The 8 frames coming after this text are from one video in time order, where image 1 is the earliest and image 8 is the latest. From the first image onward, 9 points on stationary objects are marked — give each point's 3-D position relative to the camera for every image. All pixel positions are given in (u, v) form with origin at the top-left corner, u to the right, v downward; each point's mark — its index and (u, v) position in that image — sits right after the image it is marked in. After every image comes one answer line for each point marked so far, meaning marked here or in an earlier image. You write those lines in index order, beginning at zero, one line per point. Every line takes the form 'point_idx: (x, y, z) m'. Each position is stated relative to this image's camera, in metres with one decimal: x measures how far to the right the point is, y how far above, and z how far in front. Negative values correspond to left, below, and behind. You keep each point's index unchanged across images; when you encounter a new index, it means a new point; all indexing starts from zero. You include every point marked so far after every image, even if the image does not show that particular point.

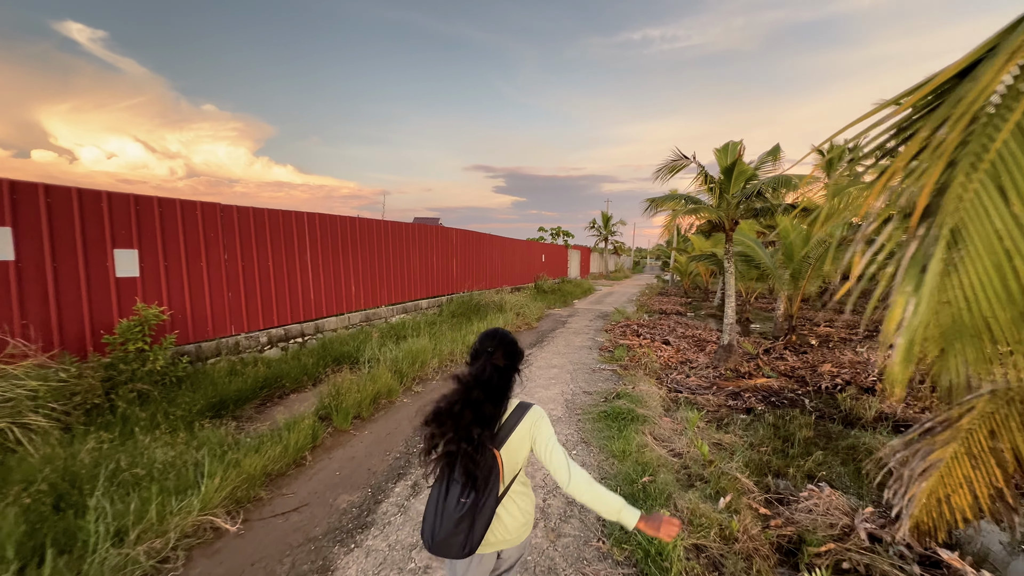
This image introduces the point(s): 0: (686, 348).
0: (+2.5, -0.9, +6.4) m
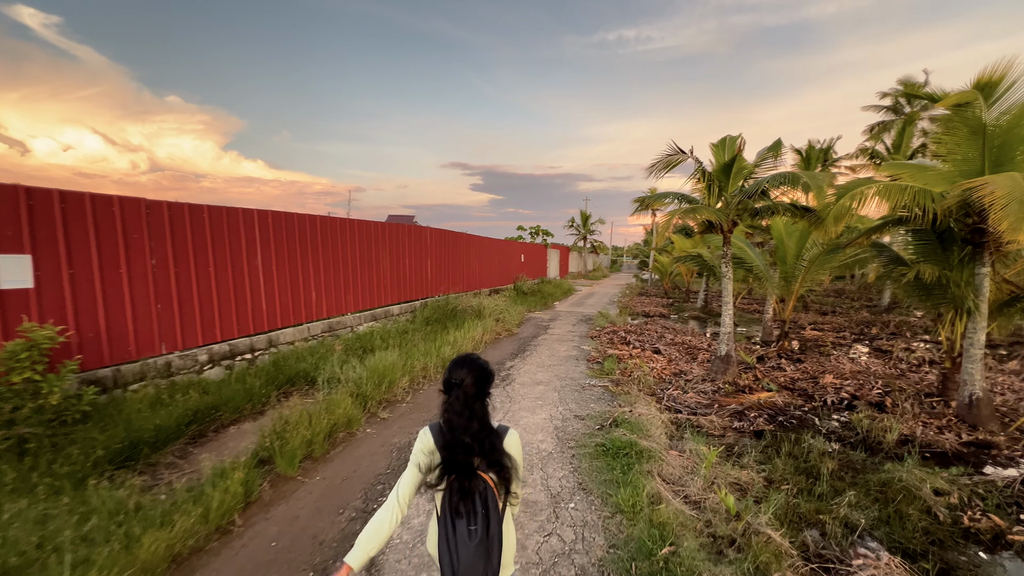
0: (+2.2, -0.9, +6.0) m
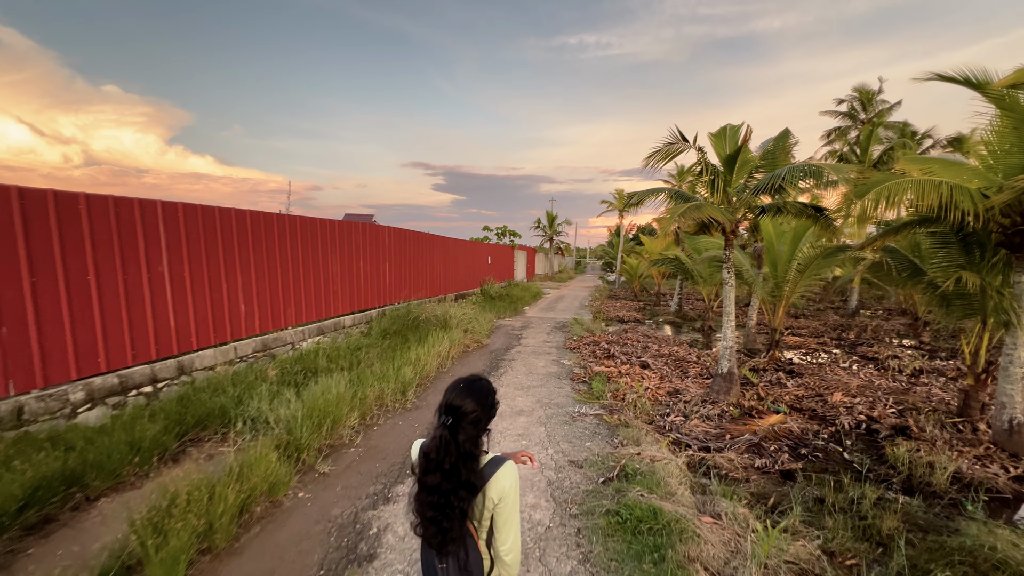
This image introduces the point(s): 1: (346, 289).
0: (+1.9, -1.0, +5.4) m
1: (-2.3, 0.0, +6.3) m
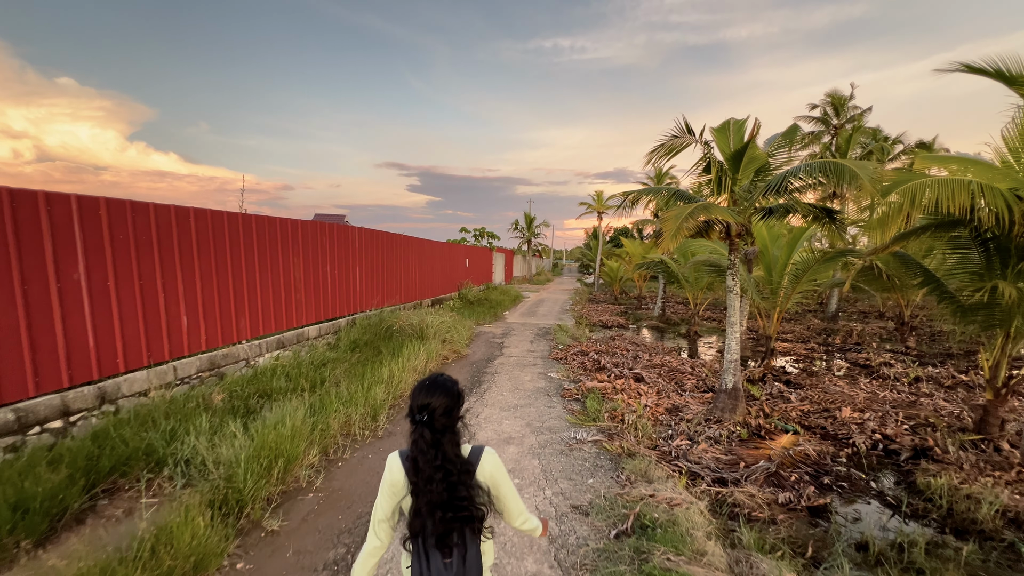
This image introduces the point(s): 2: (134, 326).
0: (+1.7, -1.1, +5.0) m
1: (-2.5, -0.1, +5.7) m
2: (-2.9, -0.3, +3.4) m
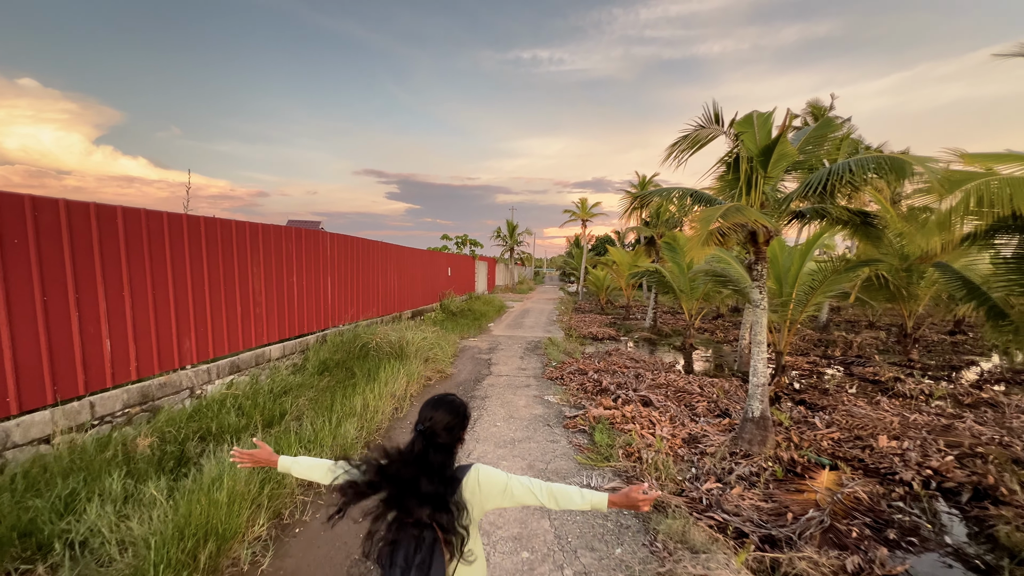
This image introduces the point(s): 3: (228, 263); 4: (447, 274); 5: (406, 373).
0: (+1.6, -1.2, +4.4) m
1: (-2.6, -0.3, +5.0) m
2: (-2.9, -0.4, +2.7) m
3: (-2.7, +0.2, +4.3) m
4: (-1.8, +0.4, +12.8) m
5: (-1.2, -0.9, +5.0) m
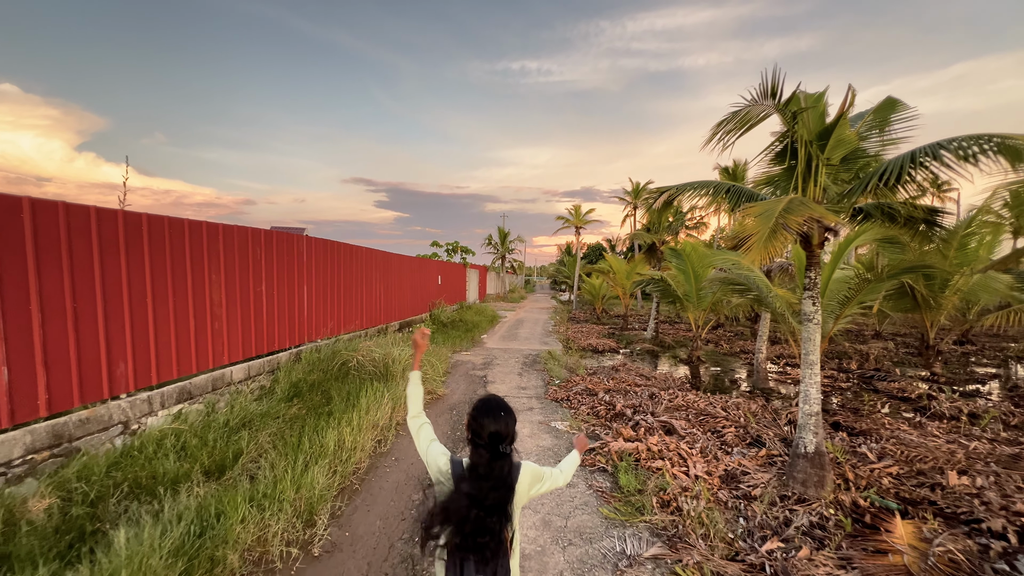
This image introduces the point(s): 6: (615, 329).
0: (+1.7, -1.3, +3.8) m
1: (-2.6, -0.4, +4.3) m
2: (-2.8, -0.5, +2.0) m
3: (-2.7, +0.2, +3.6) m
4: (-2.0, +0.2, +12.1) m
5: (-1.2, -1.0, +4.4) m
6: (+2.9, -1.1, +12.7) m
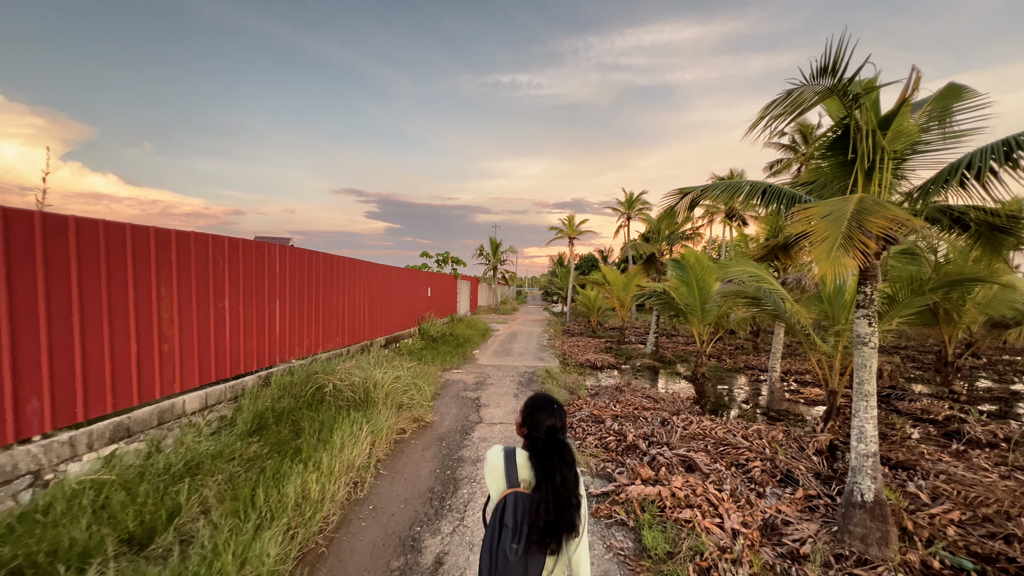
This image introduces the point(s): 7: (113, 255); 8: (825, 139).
0: (+1.7, -1.4, +3.3) m
1: (-2.6, -0.5, +3.7) m
2: (-2.8, -0.5, +1.4) m
3: (-2.7, 0.0, +3.1) m
4: (-2.2, -0.2, +11.6) m
5: (-1.2, -1.2, +3.8) m
6: (+2.7, -1.5, +12.2) m
7: (-2.7, +0.2, +3.1) m
8: (+1.8, +0.9, +2.6) m
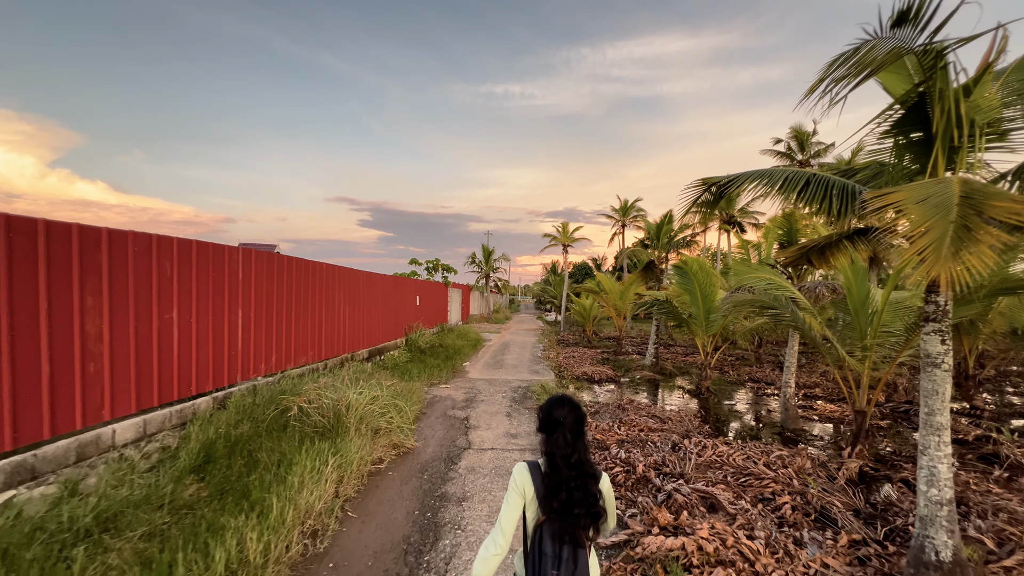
0: (+1.6, -1.5, +2.8) m
1: (-2.7, -0.6, +3.2) m
2: (-2.8, -0.5, +0.9) m
3: (-2.7, 0.0, +2.5) m
4: (-2.3, -0.4, +11.0) m
5: (-1.2, -1.2, +3.3) m
6: (+2.5, -1.7, +11.7) m
7: (-2.7, +0.2, +2.5) m
8: (+1.8, +0.8, +2.1) m
